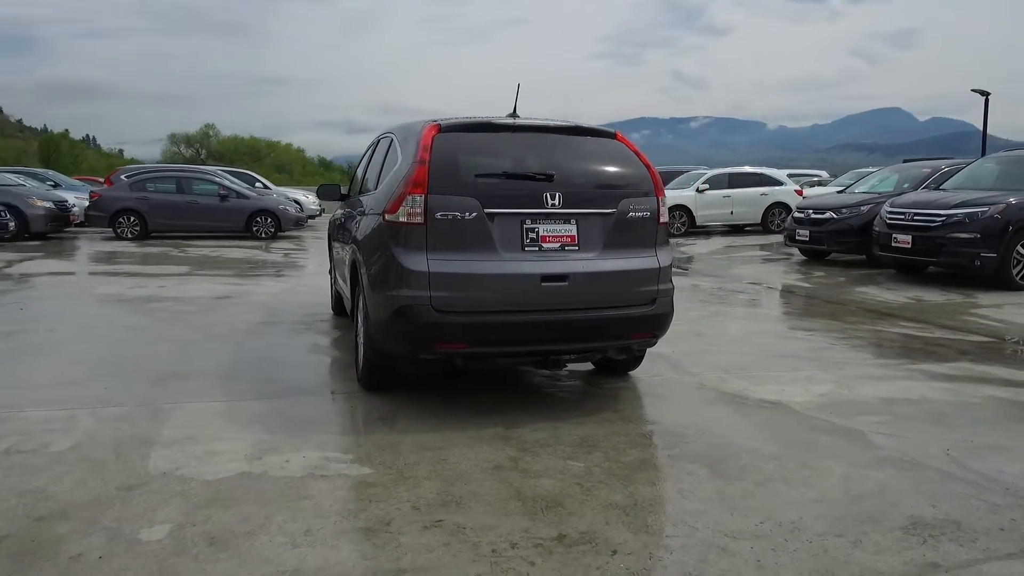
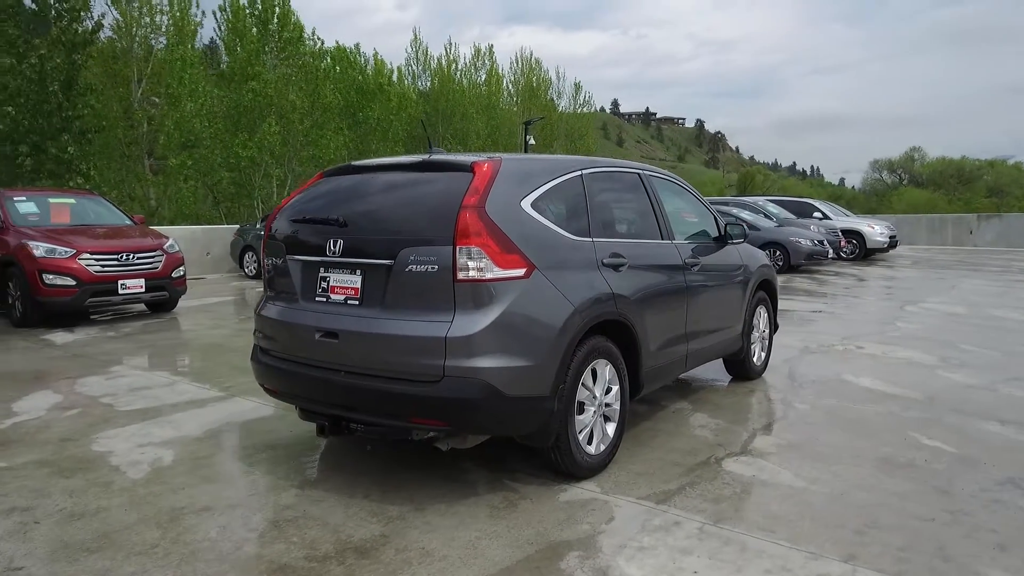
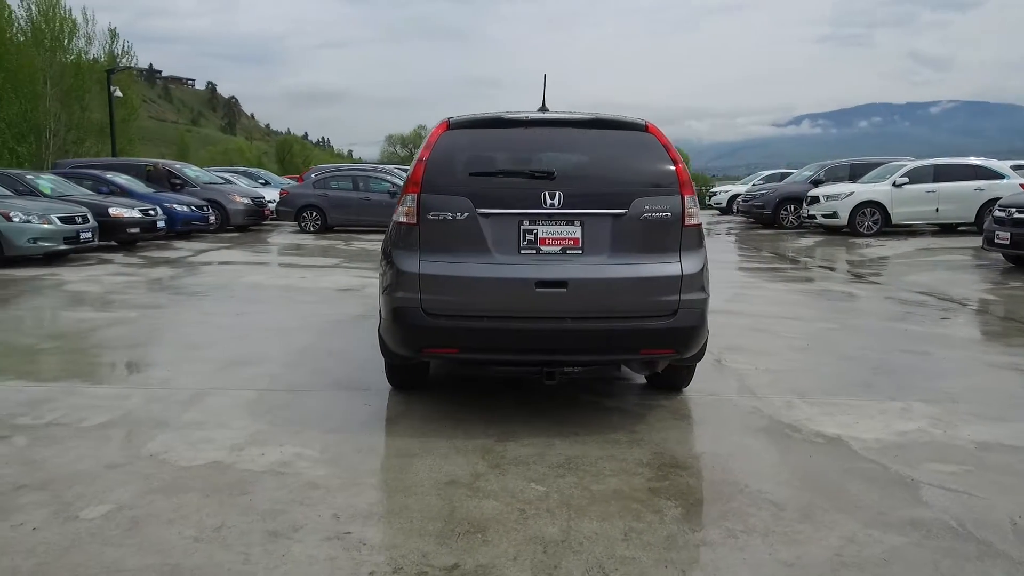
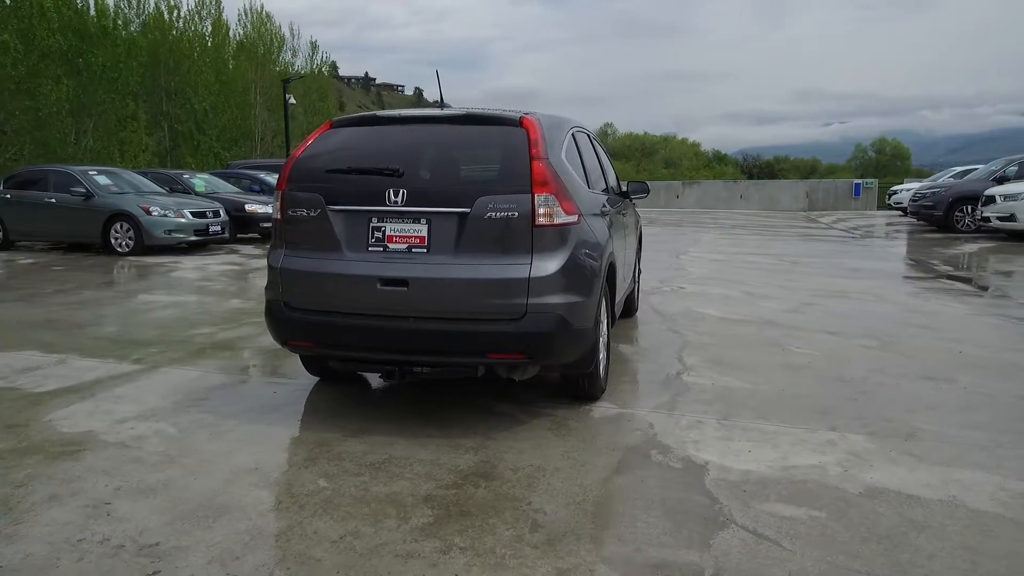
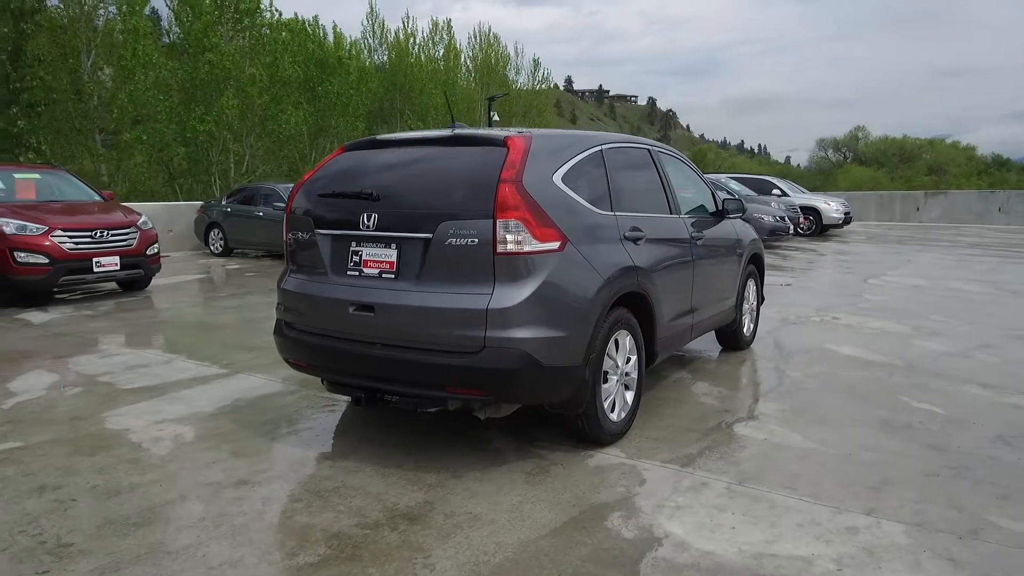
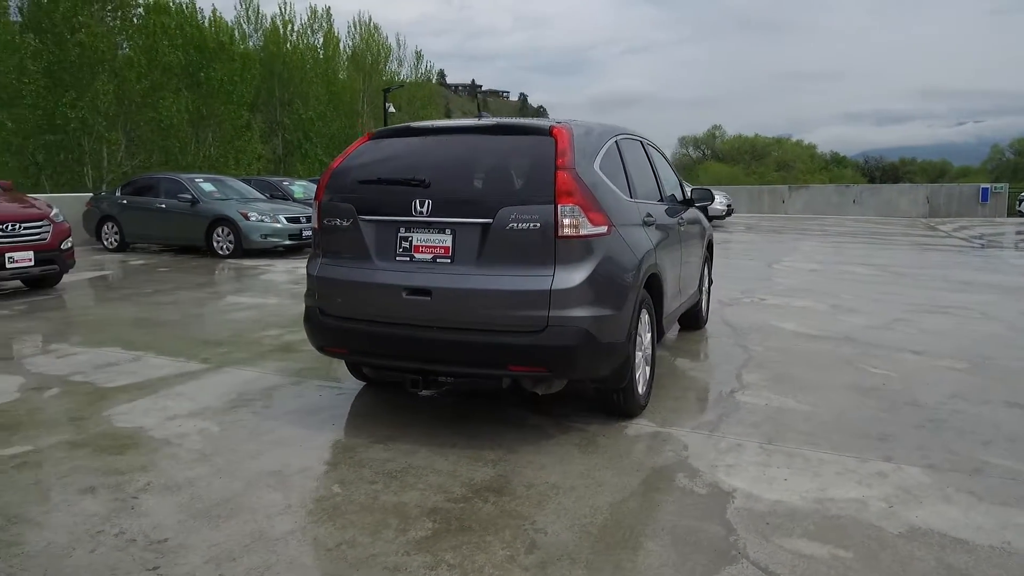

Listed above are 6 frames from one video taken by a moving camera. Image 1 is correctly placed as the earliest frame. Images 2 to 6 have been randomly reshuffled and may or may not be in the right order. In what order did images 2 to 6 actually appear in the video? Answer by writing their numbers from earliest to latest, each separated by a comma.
3, 4, 6, 5, 2
